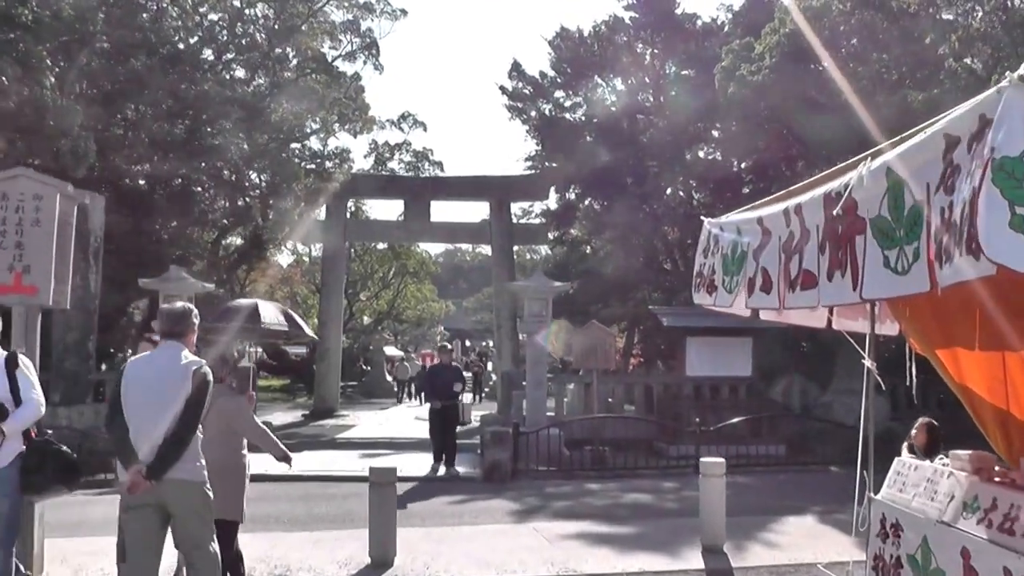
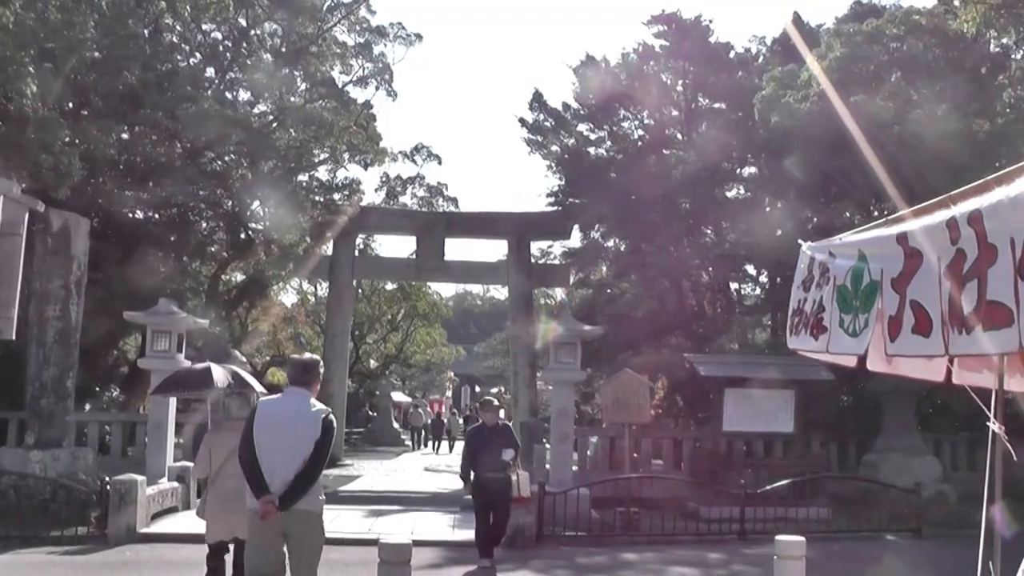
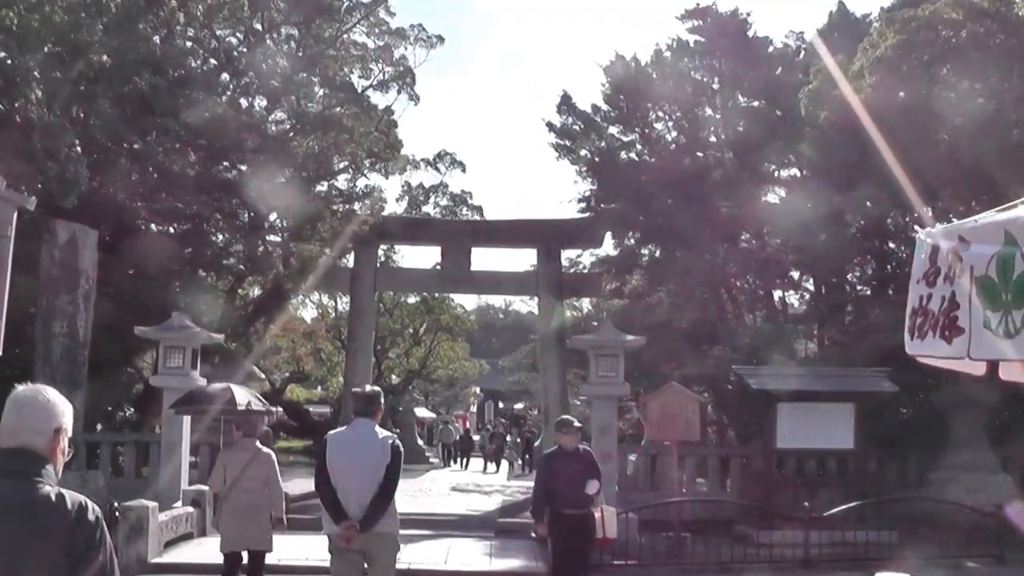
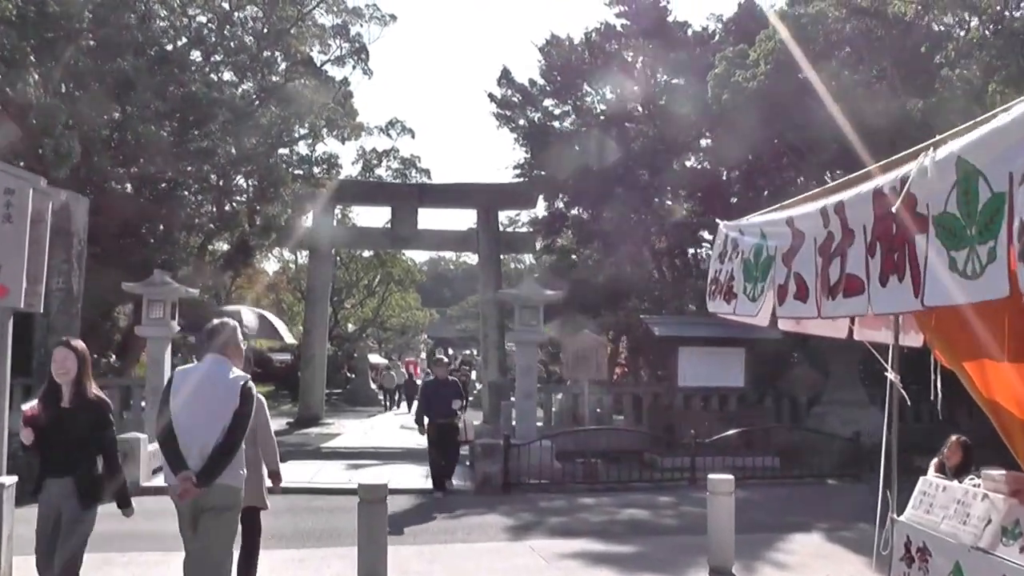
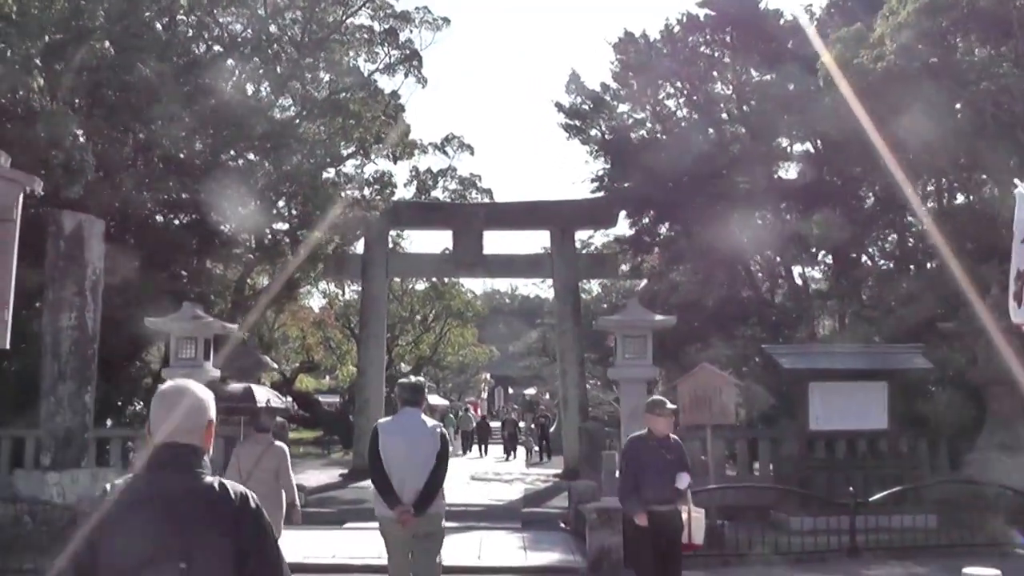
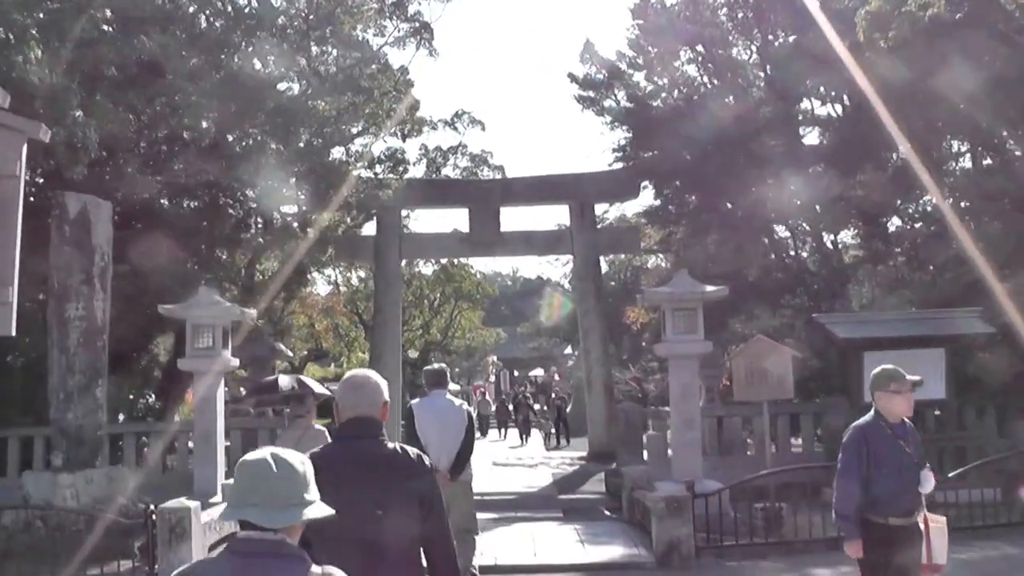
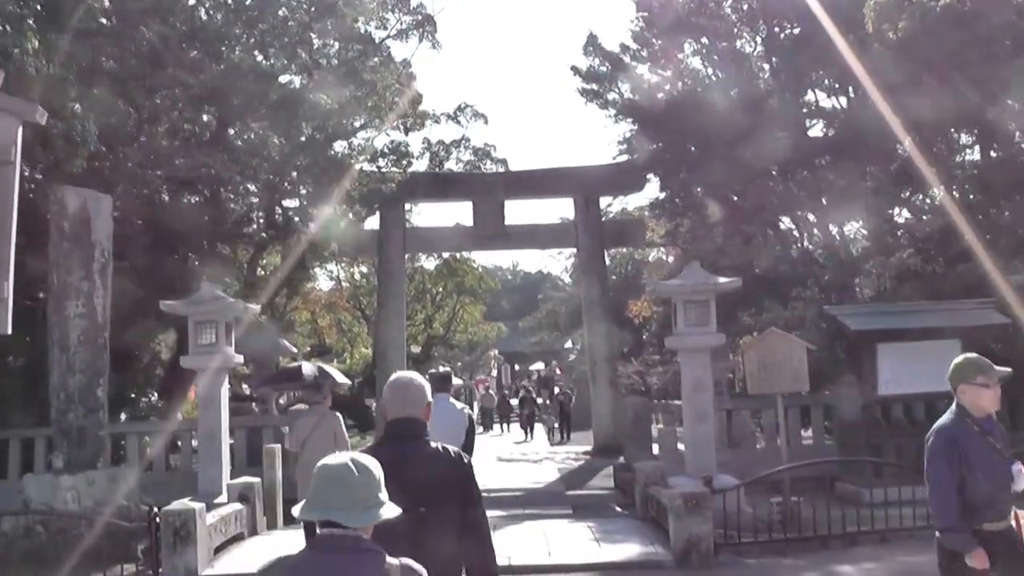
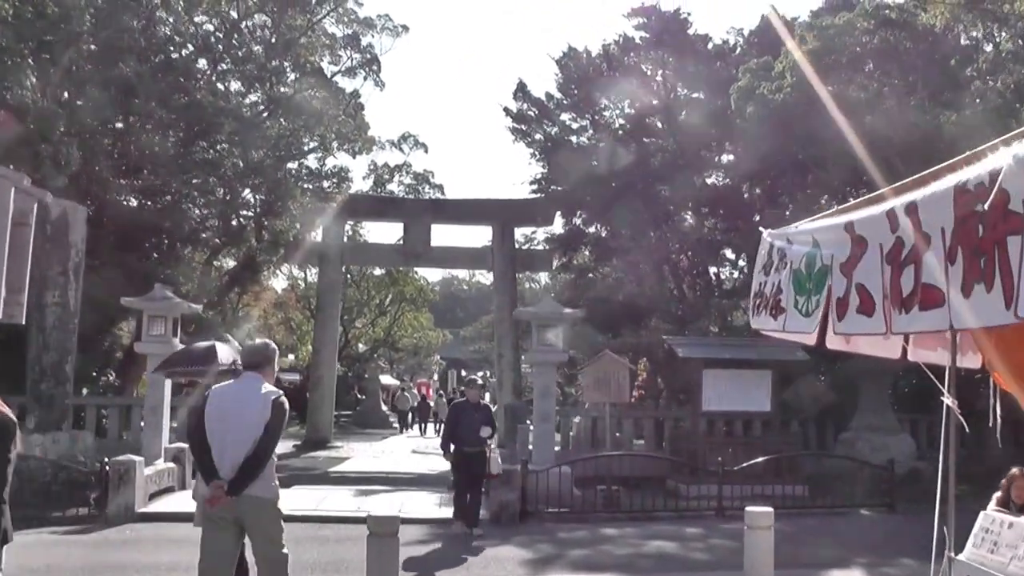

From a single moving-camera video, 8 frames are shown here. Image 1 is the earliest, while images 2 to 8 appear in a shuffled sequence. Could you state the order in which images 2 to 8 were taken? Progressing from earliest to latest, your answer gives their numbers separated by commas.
4, 8, 2, 3, 5, 6, 7
